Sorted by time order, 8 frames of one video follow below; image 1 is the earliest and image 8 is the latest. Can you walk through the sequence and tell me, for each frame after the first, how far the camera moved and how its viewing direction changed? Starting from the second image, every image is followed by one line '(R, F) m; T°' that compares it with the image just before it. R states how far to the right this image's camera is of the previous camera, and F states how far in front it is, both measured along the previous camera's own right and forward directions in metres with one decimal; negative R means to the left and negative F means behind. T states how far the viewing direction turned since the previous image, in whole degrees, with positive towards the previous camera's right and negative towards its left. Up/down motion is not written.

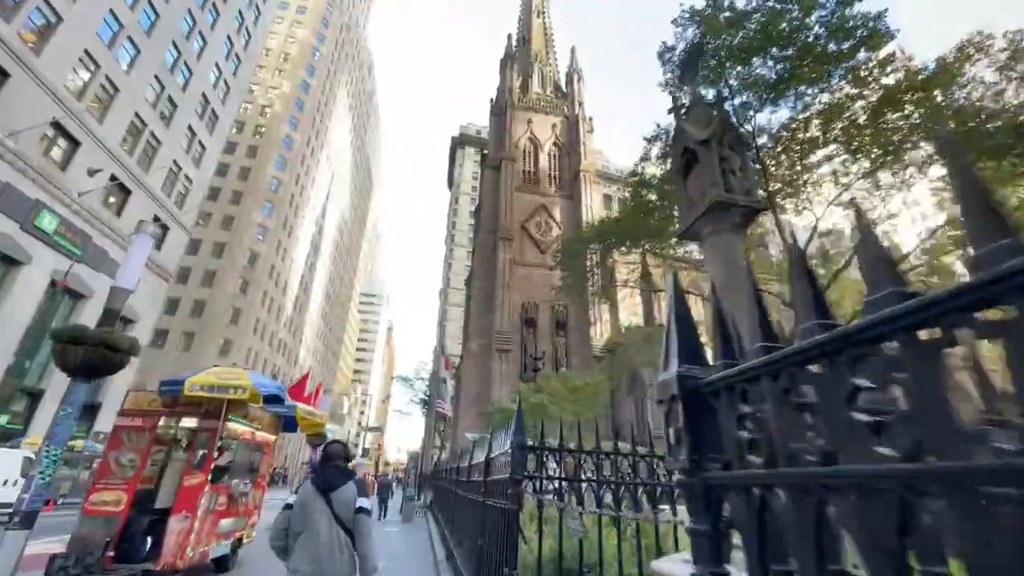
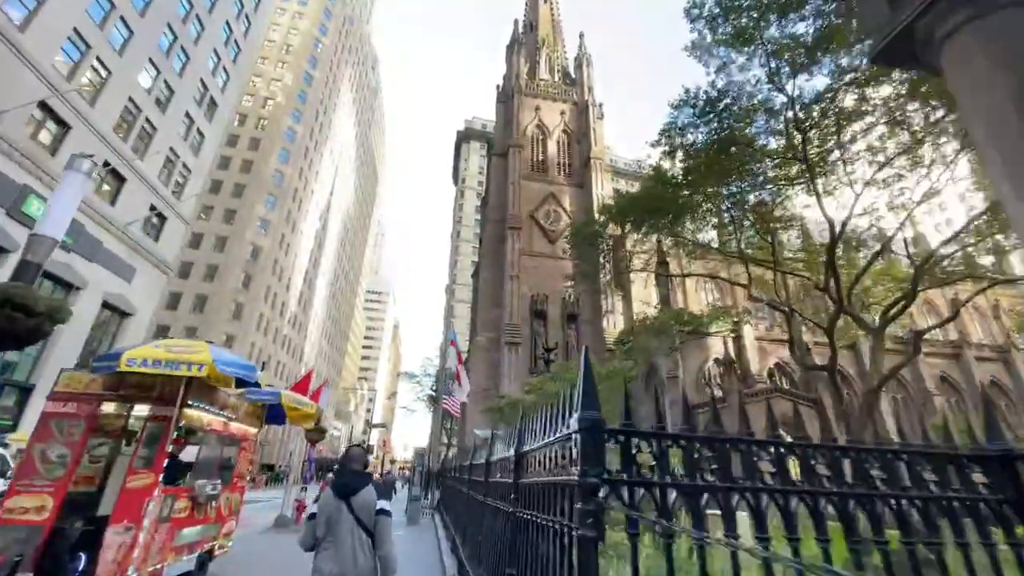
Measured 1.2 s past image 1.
(-0.2, +0.8) m; -1°
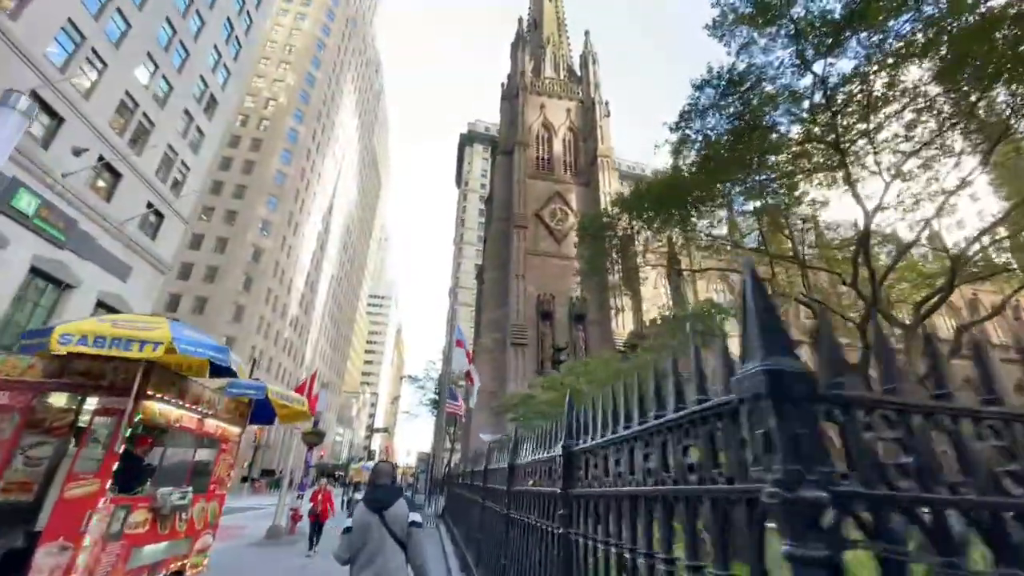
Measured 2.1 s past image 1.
(-0.2, +0.6) m; 0°
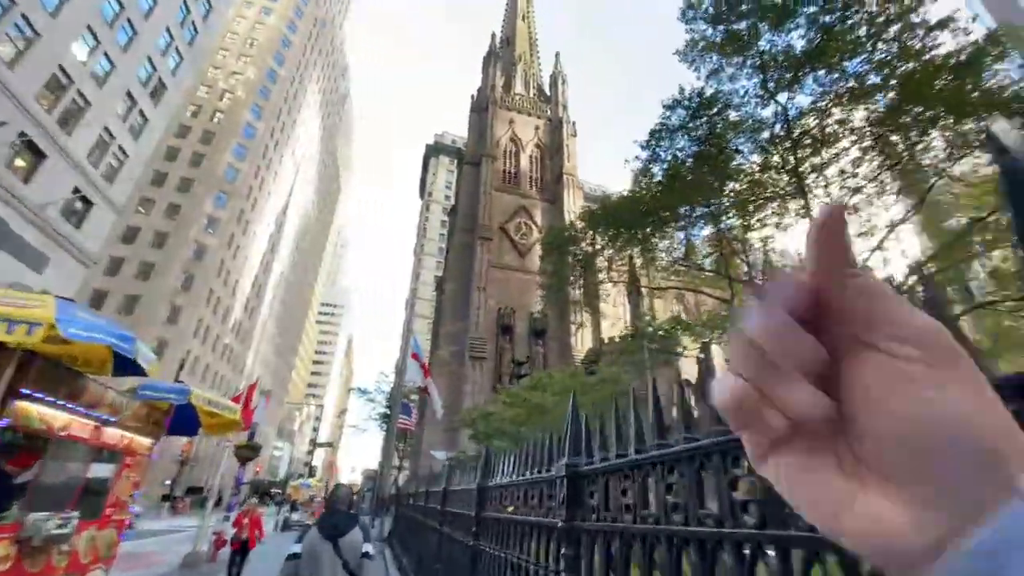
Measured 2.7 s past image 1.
(-0.1, +0.3) m; +5°
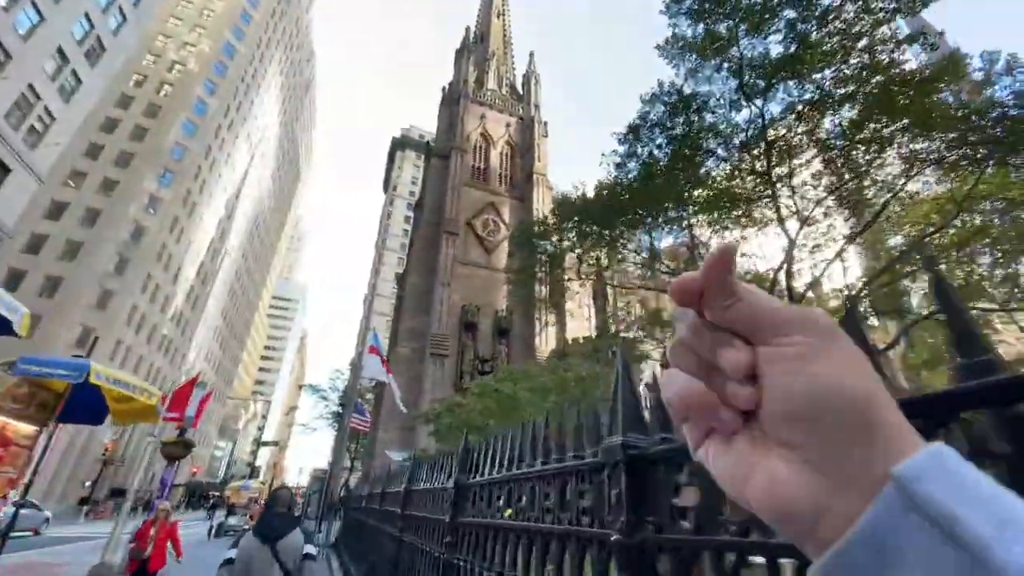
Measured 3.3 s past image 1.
(-0.1, +0.4) m; +5°
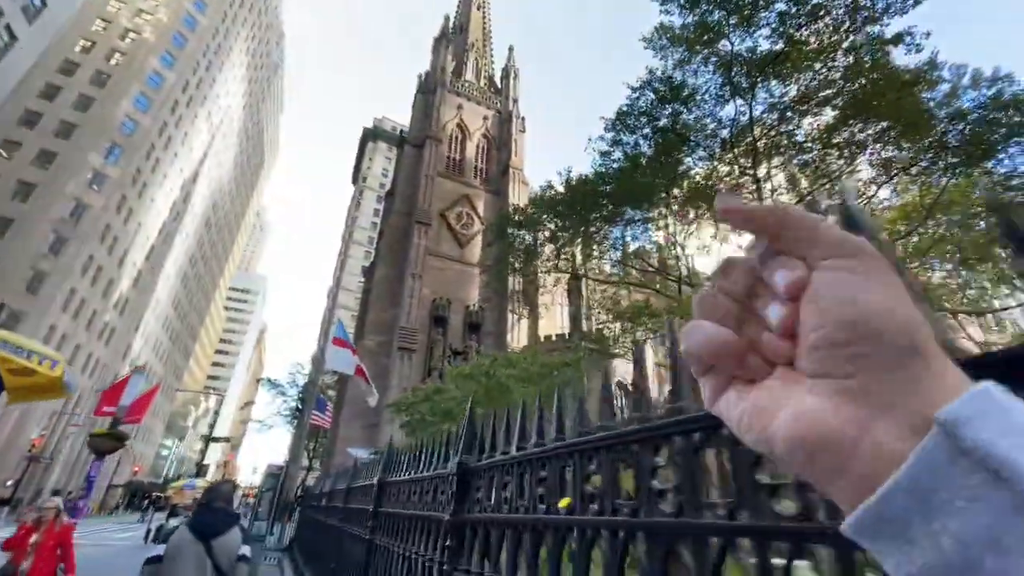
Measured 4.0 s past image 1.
(-0.2, +0.4) m; +4°
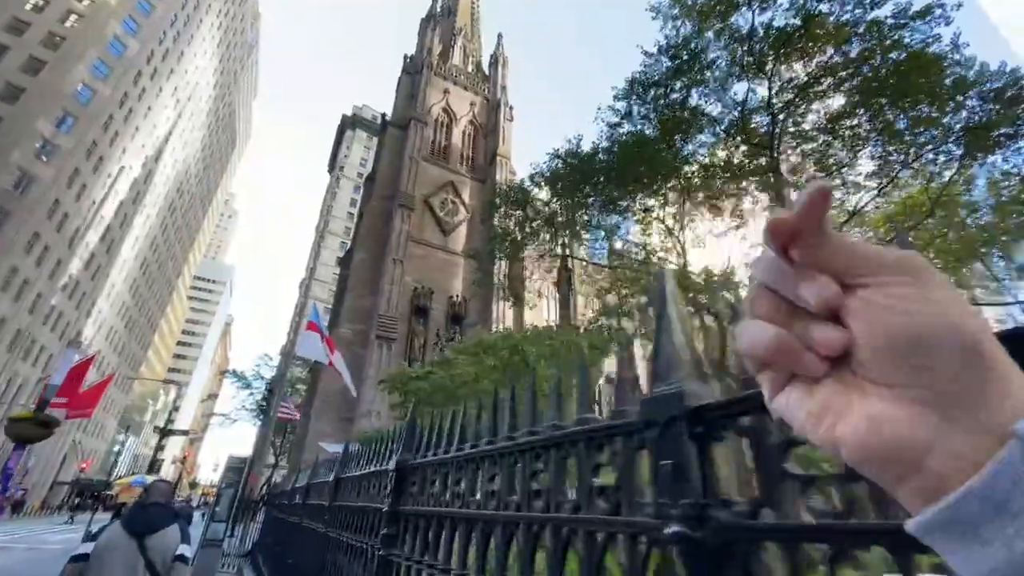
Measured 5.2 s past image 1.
(-0.4, +0.8) m; +3°
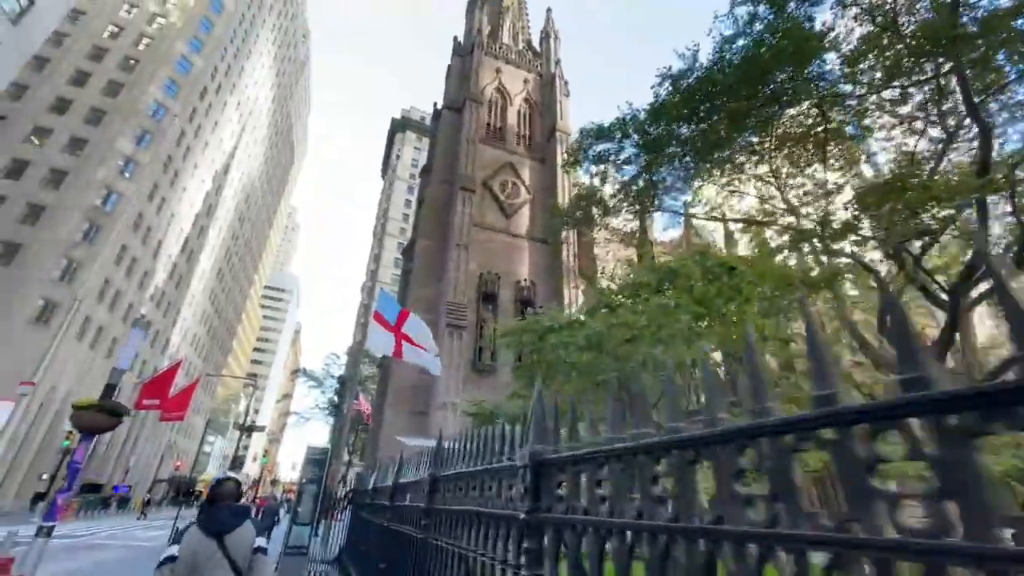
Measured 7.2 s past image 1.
(-0.9, +1.2) m; -7°
